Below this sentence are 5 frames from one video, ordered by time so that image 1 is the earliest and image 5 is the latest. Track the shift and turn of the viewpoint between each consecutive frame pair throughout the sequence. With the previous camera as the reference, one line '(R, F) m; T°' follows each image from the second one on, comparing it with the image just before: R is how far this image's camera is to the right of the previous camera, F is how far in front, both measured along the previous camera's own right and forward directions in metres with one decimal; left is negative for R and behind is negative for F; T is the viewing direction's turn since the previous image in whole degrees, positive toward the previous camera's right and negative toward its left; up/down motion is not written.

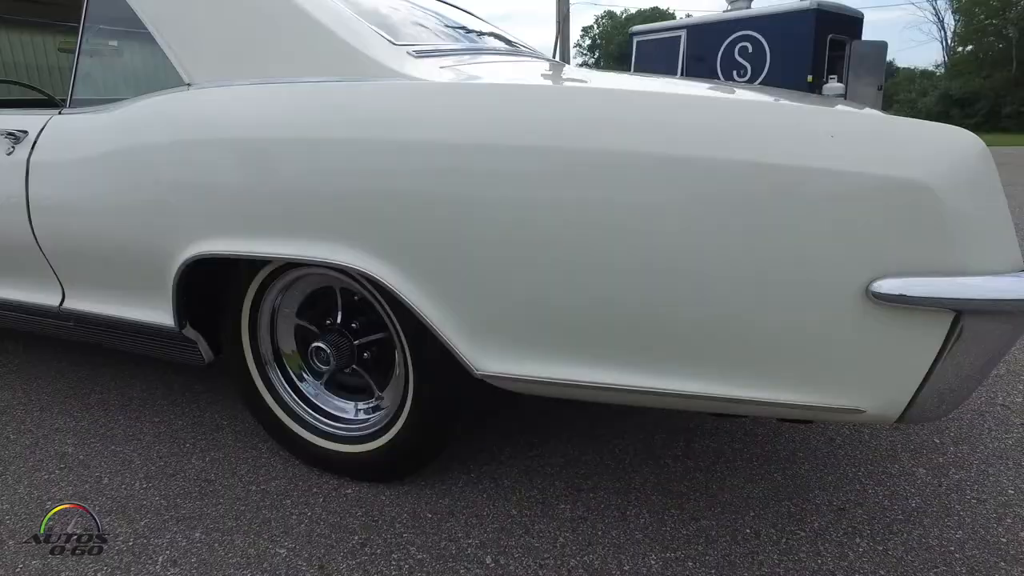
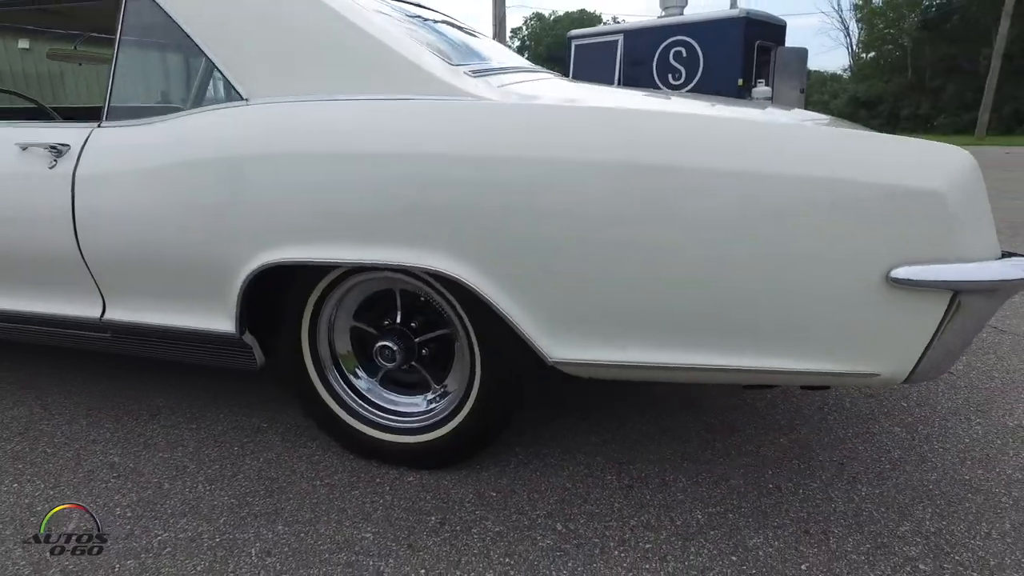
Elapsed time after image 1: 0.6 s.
(-0.4, -0.2) m; +7°
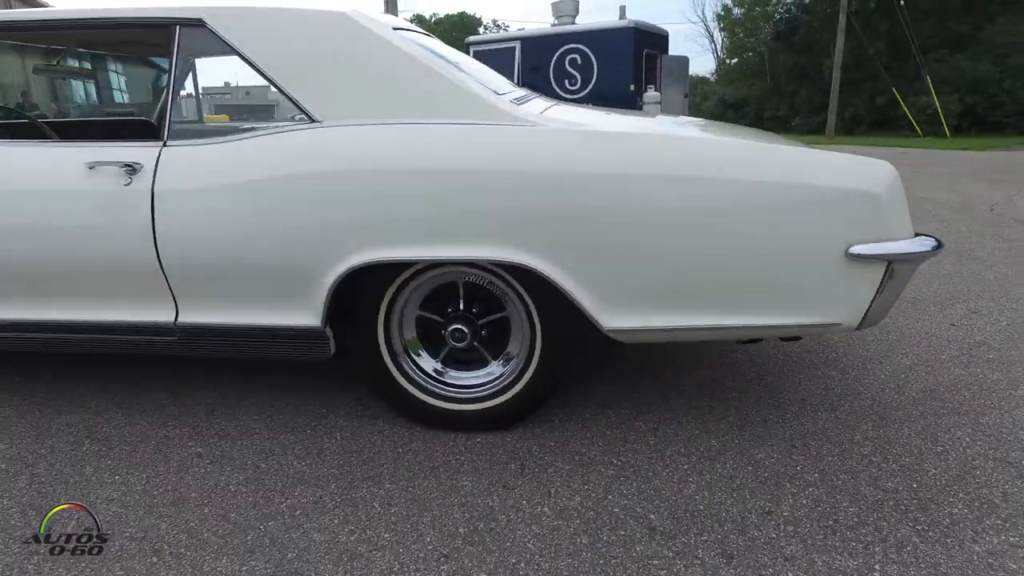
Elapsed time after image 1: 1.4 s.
(-0.6, -0.4) m; +10°
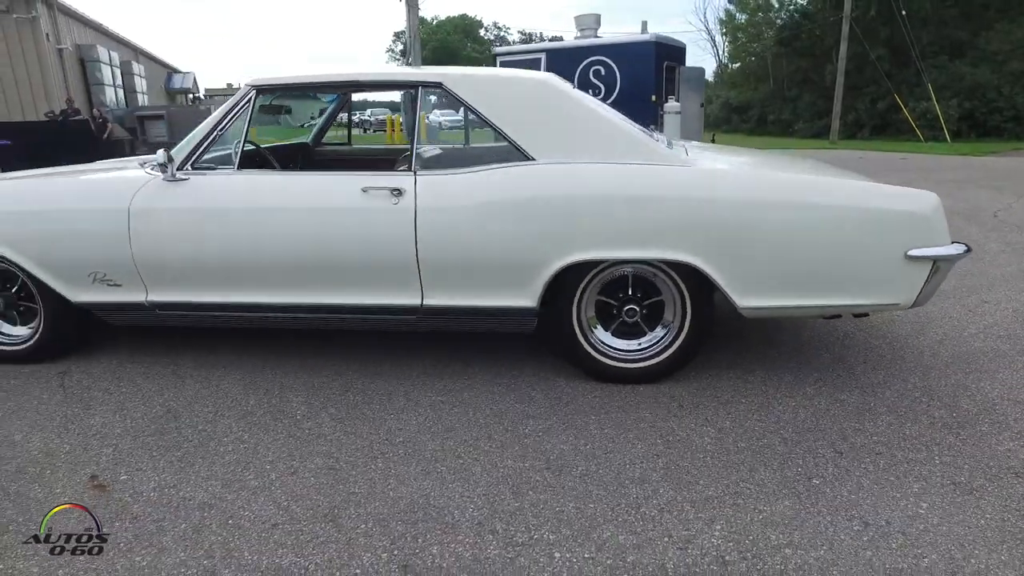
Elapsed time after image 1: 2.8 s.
(-0.8, -0.9) m; 0°
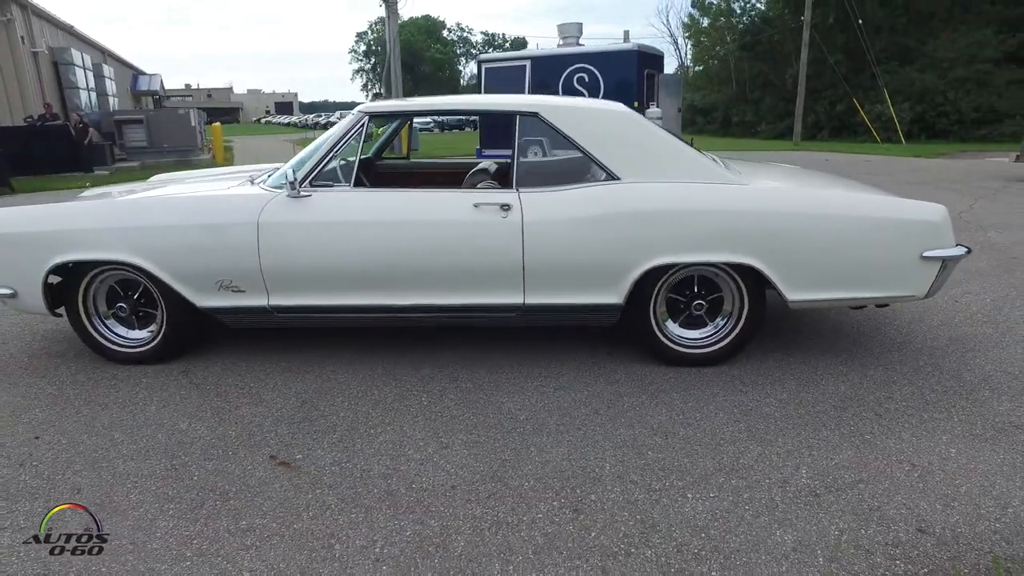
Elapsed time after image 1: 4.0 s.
(-0.8, -0.6) m; +4°
